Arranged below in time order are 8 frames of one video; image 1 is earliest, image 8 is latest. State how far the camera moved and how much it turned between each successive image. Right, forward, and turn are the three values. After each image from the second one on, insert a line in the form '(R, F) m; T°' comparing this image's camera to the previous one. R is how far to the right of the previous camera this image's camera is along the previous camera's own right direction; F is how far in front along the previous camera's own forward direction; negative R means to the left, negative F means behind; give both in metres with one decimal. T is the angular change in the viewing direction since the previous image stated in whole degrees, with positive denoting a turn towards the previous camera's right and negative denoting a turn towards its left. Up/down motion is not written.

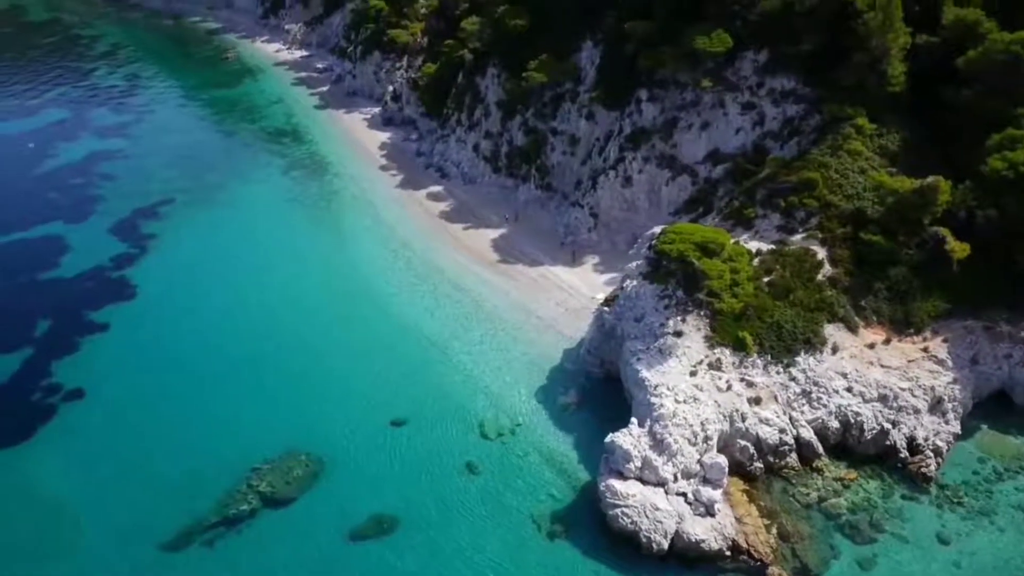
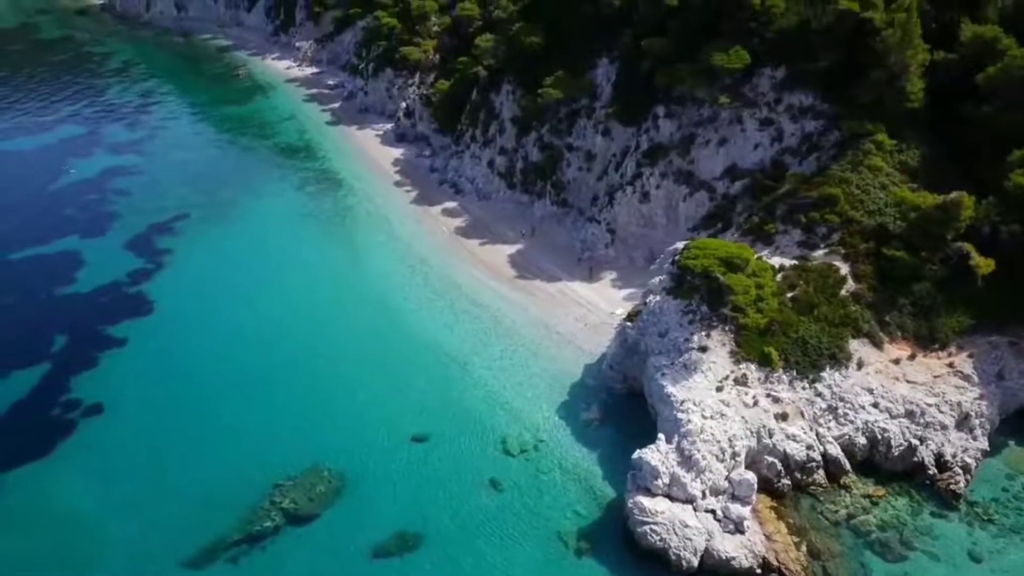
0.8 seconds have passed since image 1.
(-0.7, 0.0) m; 0°
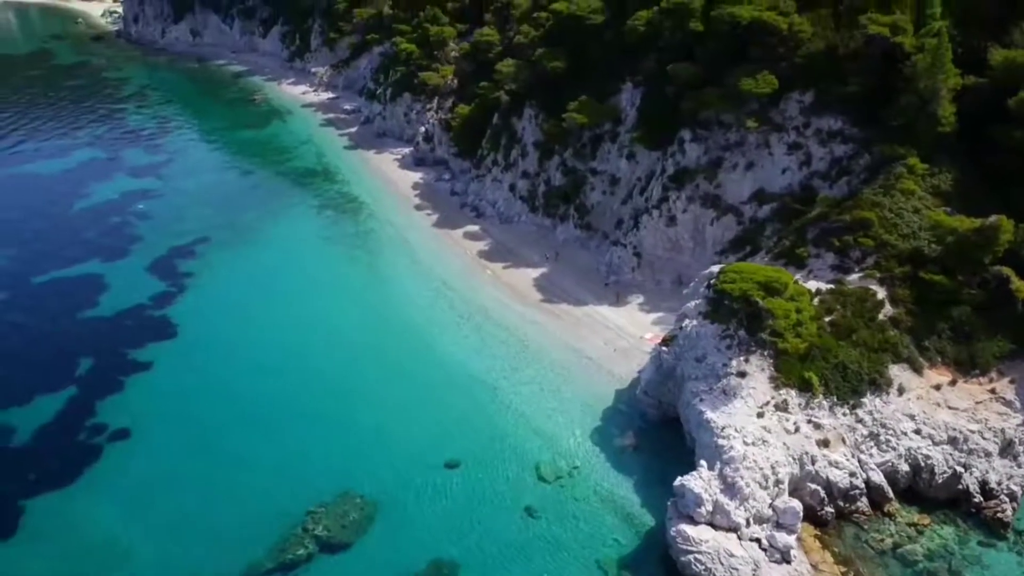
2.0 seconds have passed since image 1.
(-1.0, +0.2) m; 0°
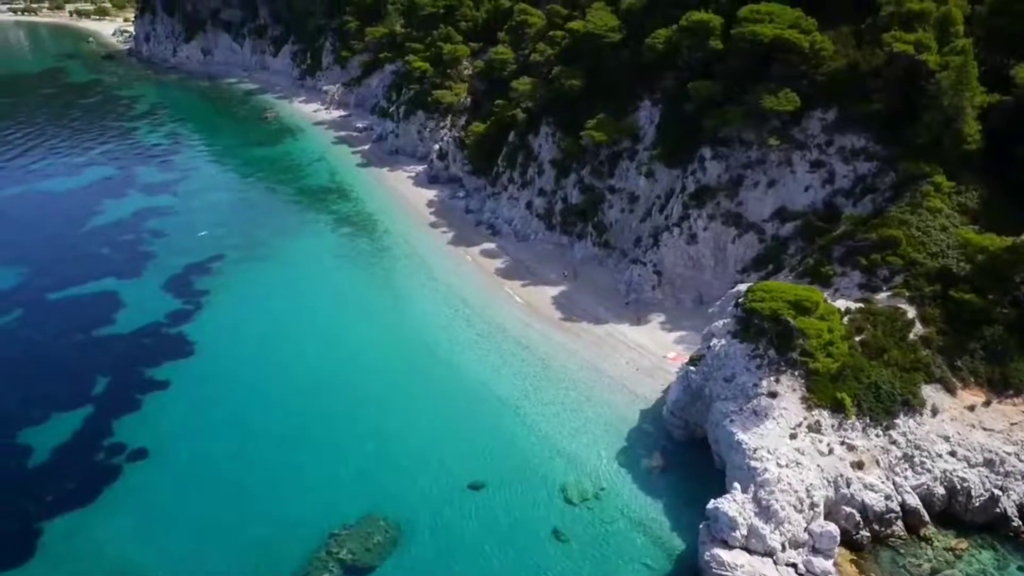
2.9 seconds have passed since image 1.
(-0.7, +0.3) m; 0°
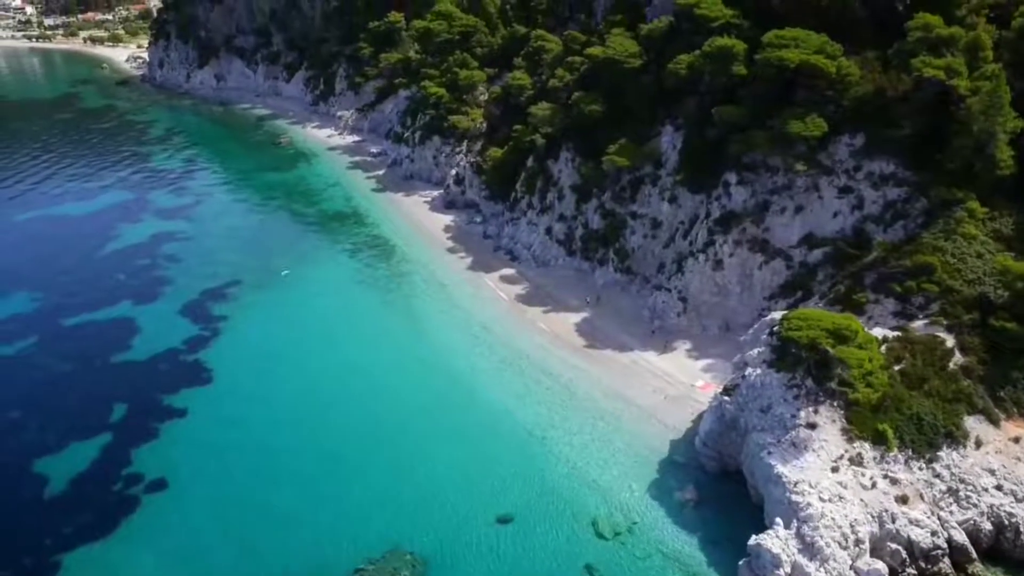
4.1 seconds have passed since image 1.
(-0.8, +0.5) m; 0°
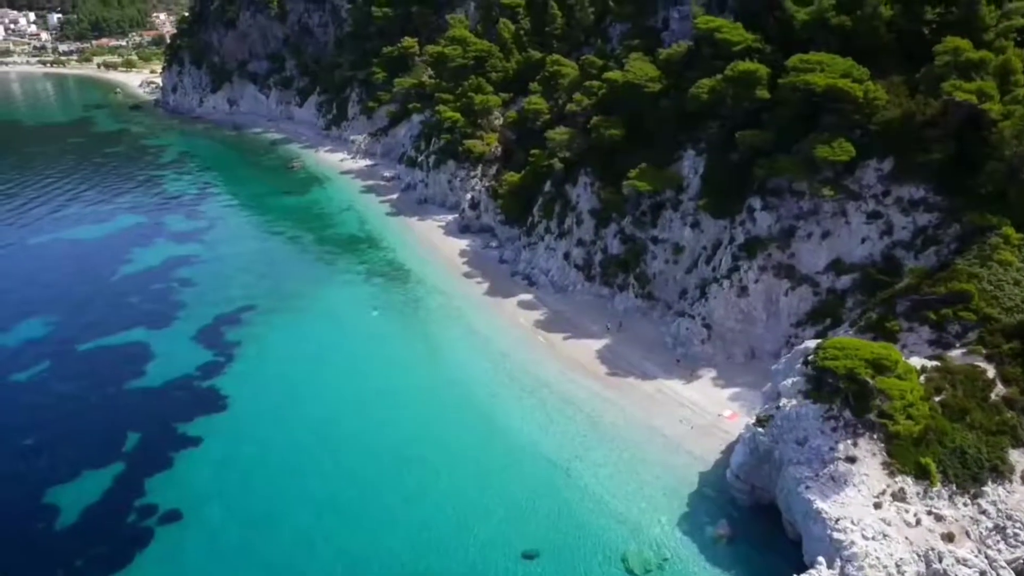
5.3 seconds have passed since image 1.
(-0.6, +0.7) m; 0°
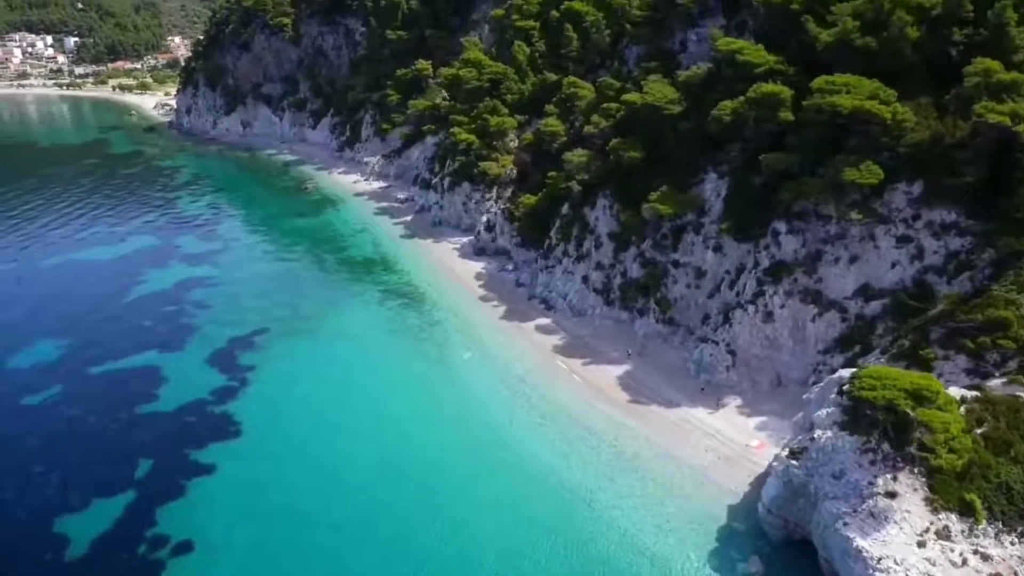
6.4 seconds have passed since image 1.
(-0.5, +0.8) m; -1°
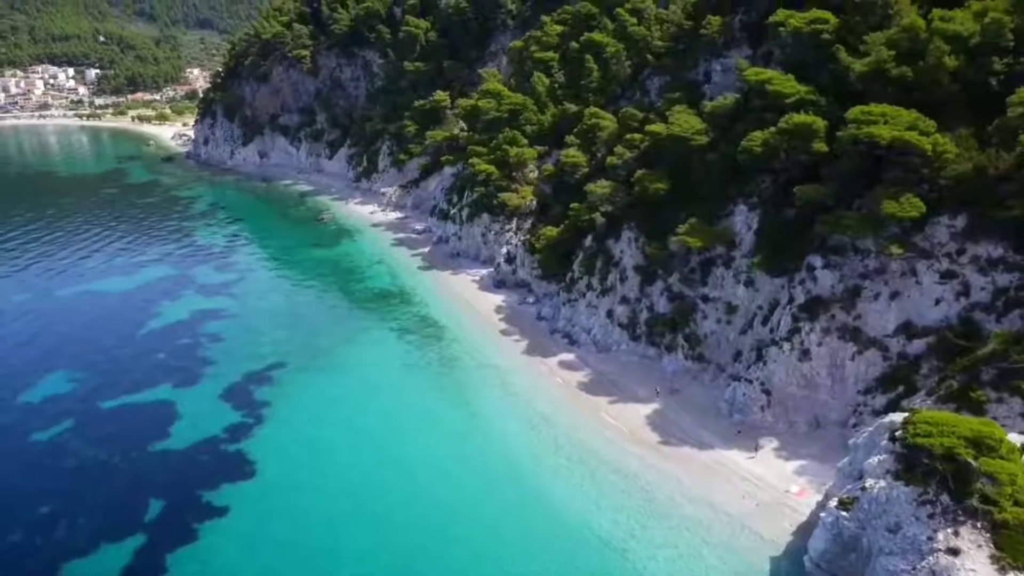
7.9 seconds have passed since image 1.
(-0.6, +1.2) m; -1°
